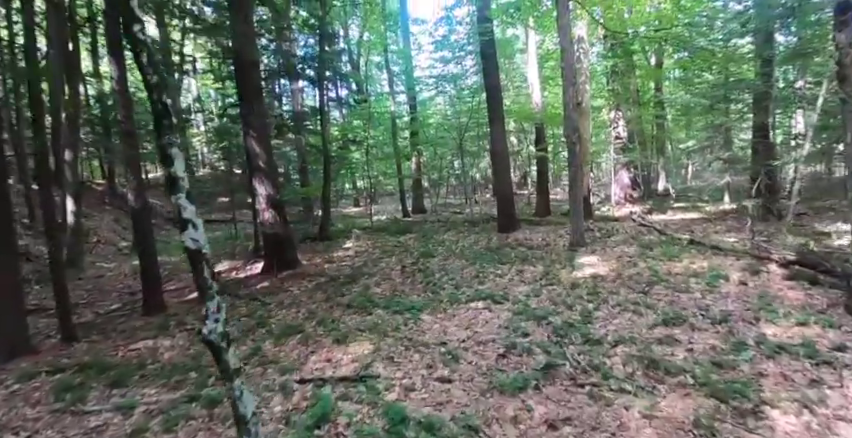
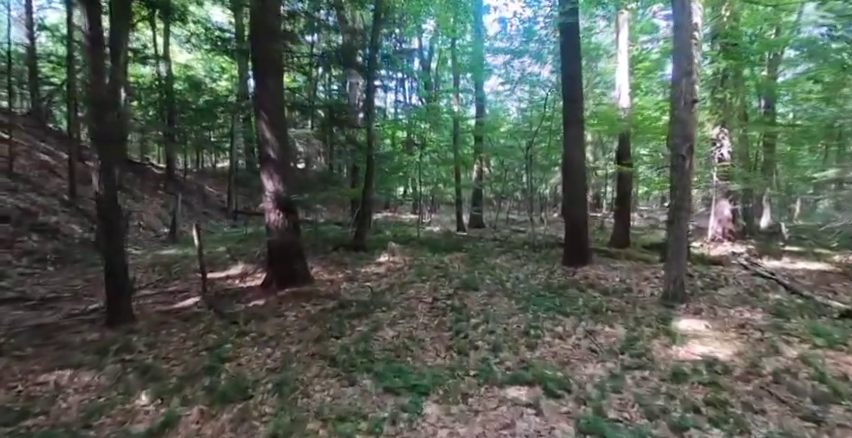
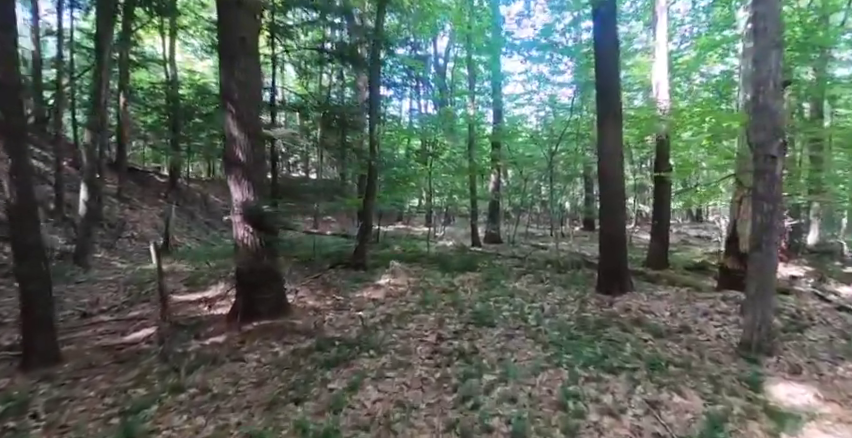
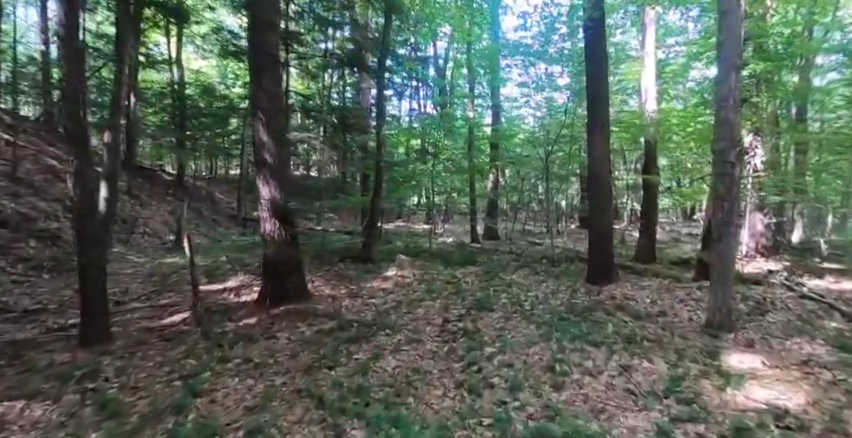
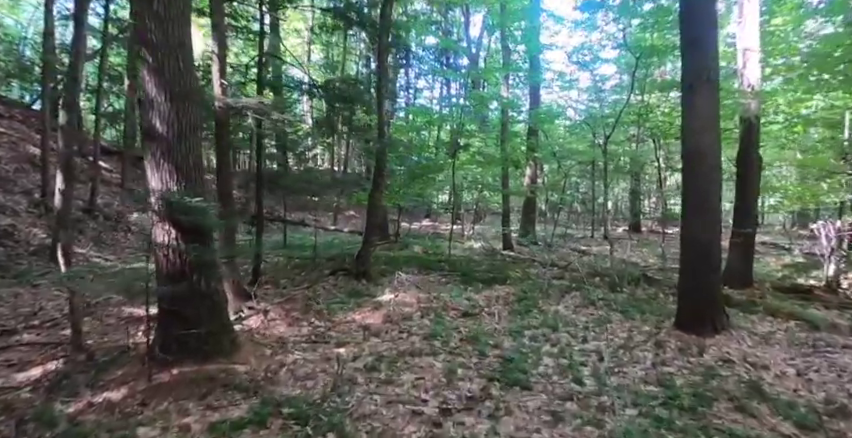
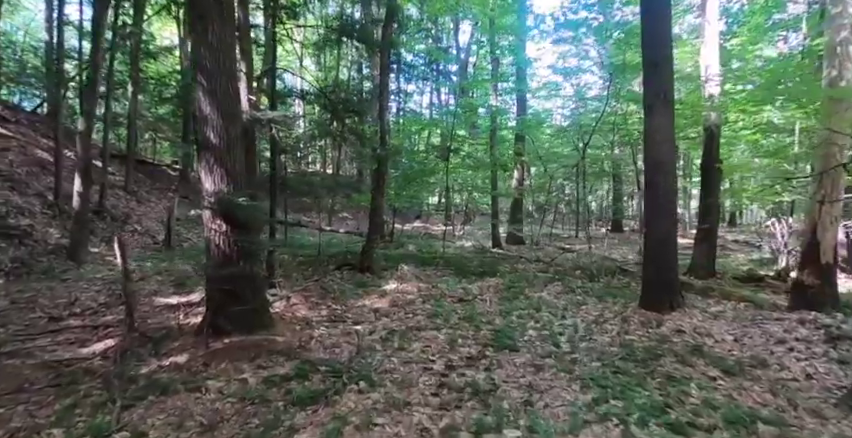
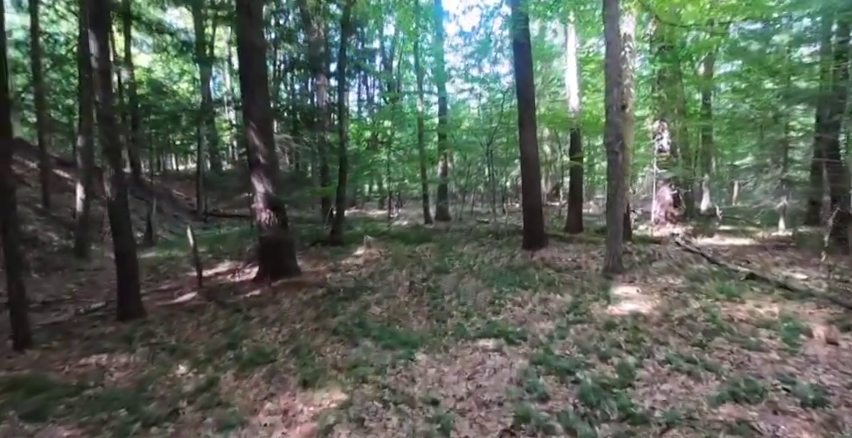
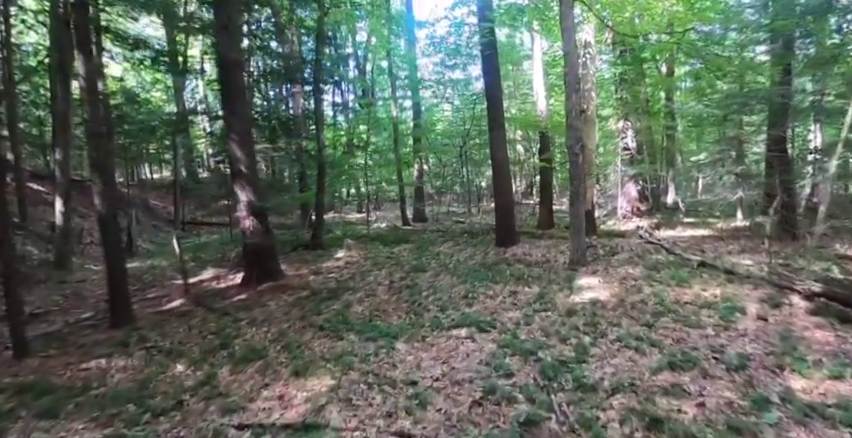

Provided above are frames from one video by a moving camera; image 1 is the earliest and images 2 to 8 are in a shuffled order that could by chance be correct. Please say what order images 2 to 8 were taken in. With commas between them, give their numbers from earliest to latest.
8, 7, 2, 4, 3, 6, 5
